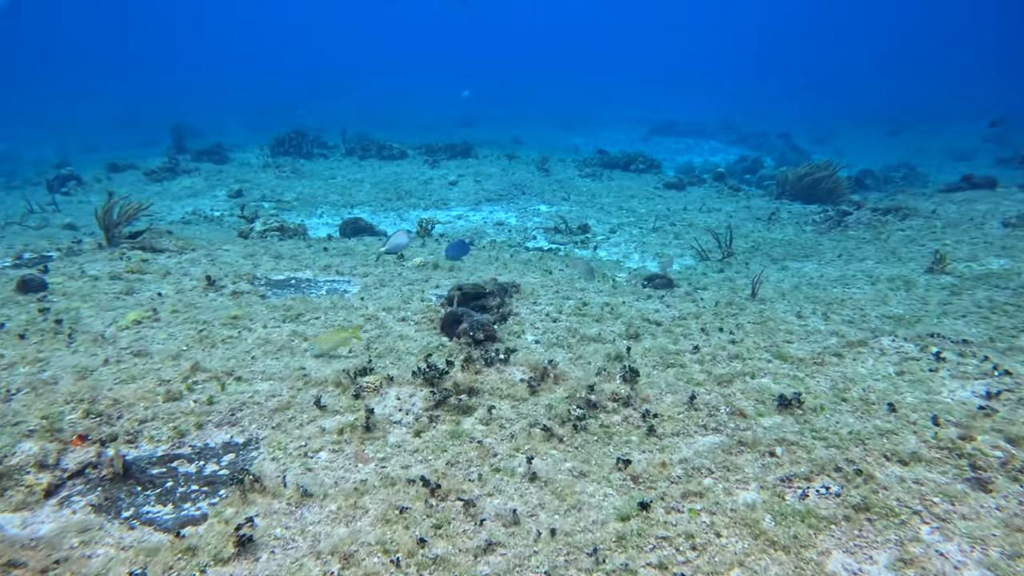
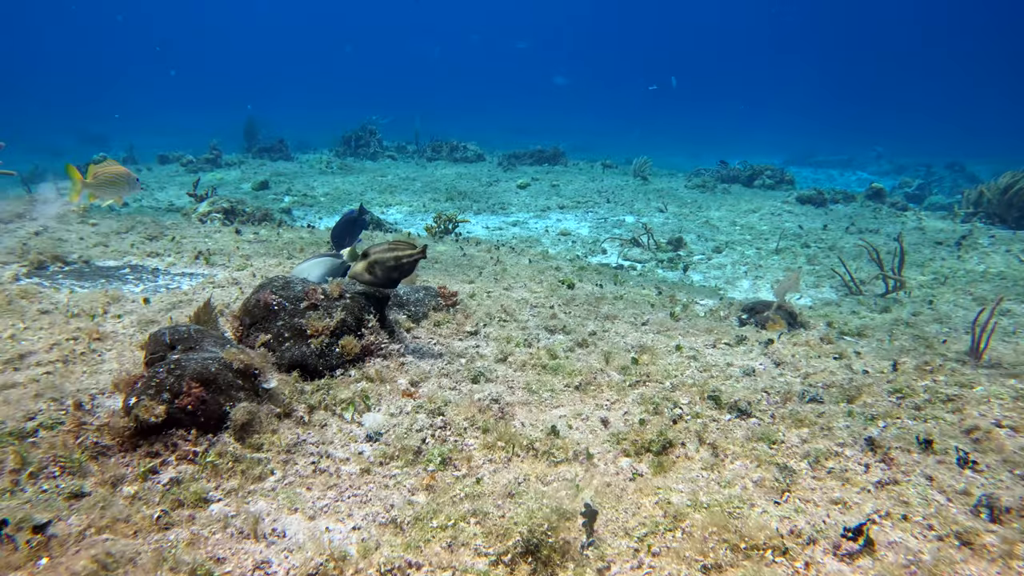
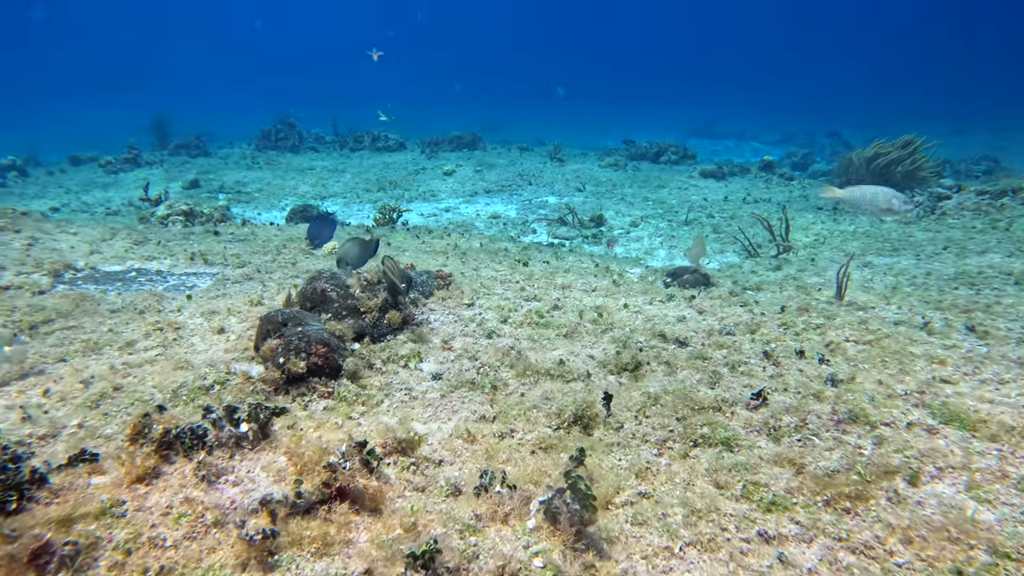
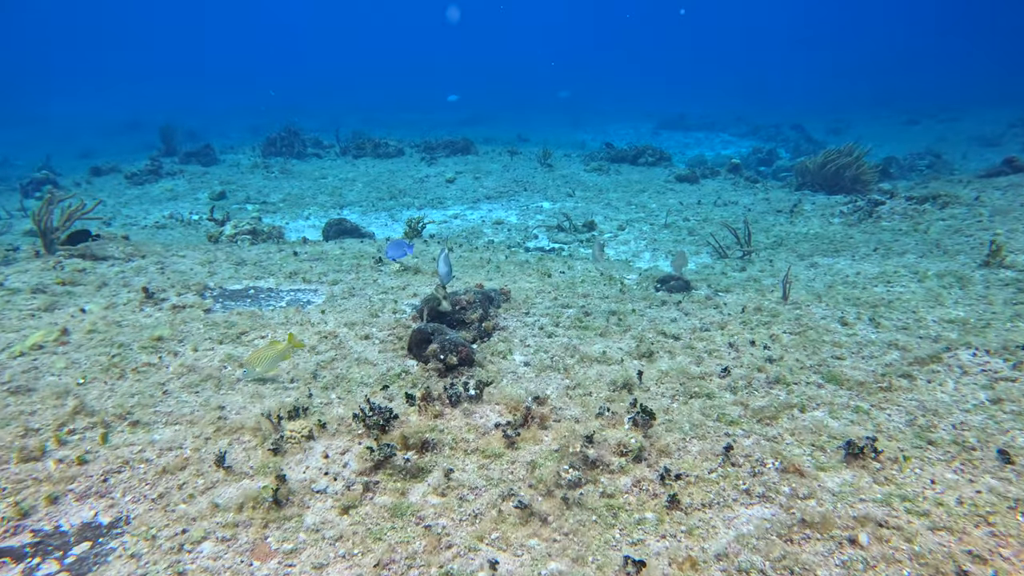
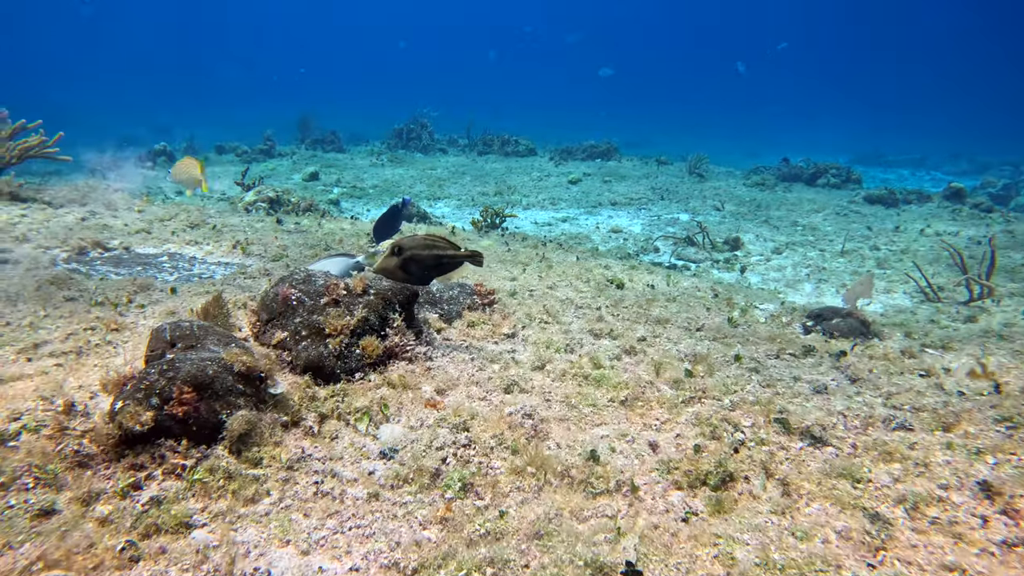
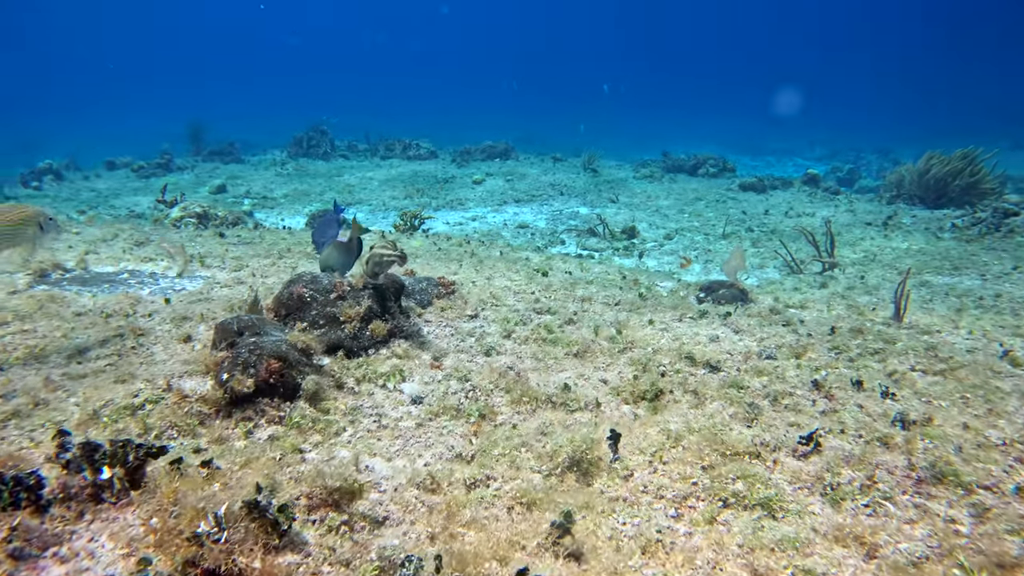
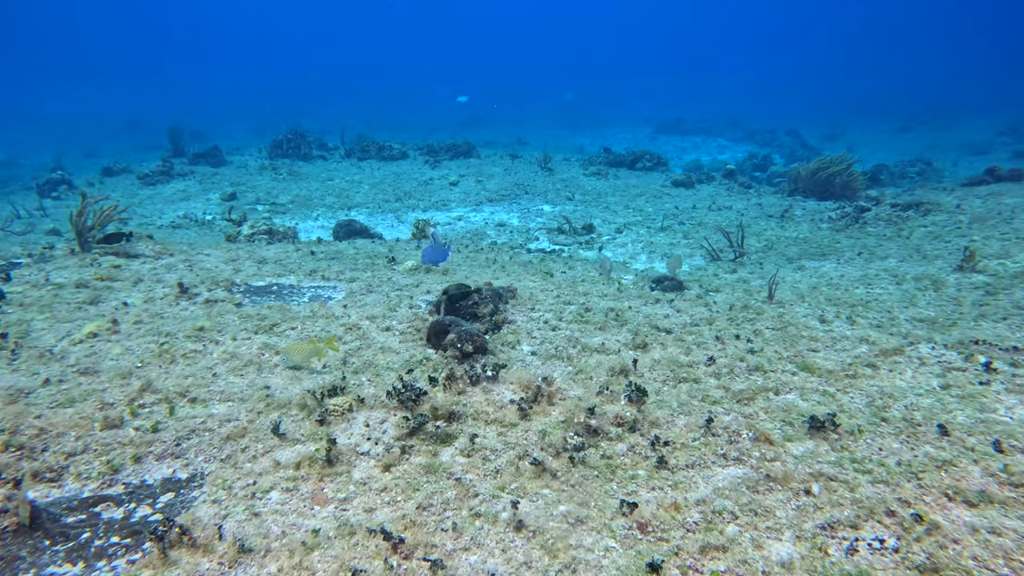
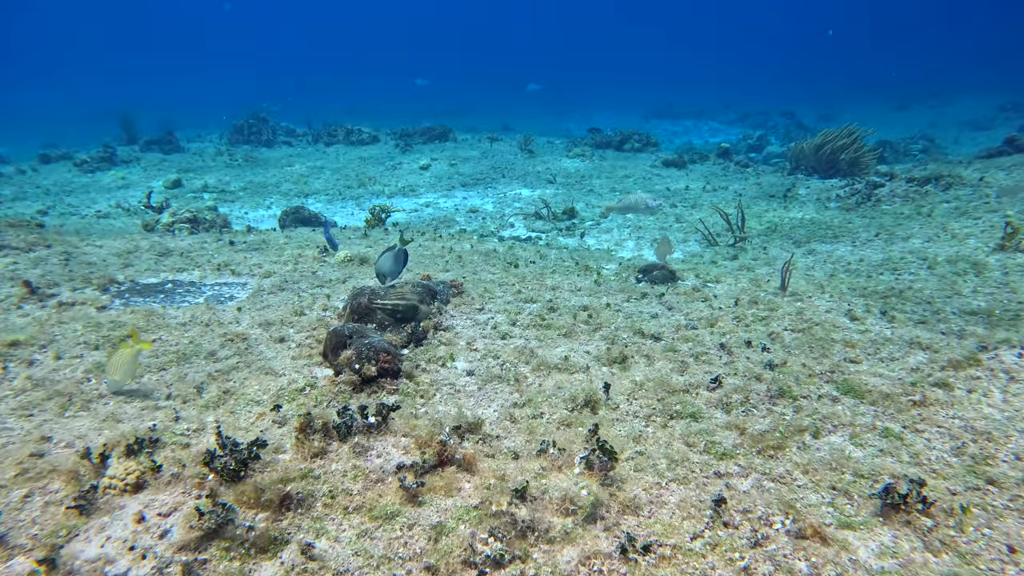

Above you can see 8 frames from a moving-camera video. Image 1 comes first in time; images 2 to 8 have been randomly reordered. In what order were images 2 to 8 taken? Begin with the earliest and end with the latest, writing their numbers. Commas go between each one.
7, 4, 8, 3, 6, 2, 5
